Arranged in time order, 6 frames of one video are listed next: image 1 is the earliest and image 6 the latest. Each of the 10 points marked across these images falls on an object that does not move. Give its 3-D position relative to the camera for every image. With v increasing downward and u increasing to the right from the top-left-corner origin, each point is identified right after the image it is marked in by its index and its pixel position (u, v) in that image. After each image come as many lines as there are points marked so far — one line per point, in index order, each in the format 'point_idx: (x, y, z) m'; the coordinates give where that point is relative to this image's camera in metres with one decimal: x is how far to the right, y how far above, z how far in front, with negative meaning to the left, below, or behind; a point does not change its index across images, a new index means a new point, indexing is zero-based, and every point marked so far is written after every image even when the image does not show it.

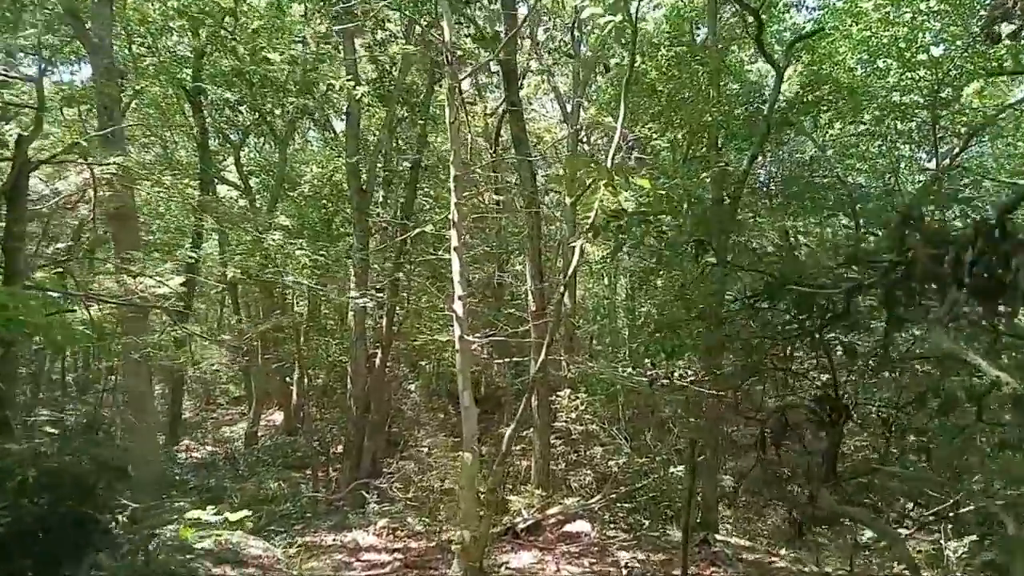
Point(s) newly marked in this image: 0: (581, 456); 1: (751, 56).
0: (+1.0, -2.5, +11.1) m
1: (+4.0, +3.9, +13.0) m
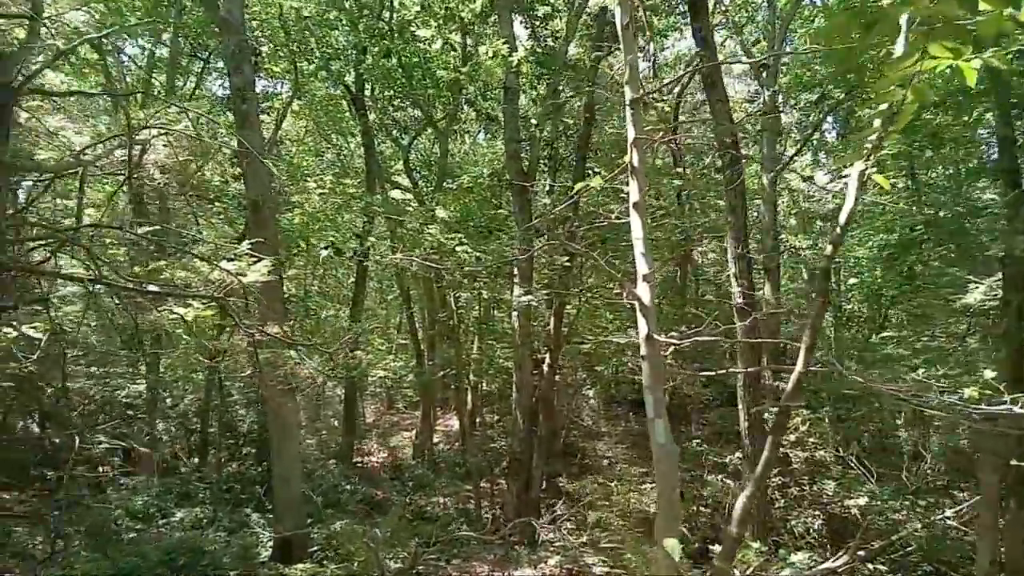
0: (+3.4, -2.3, +9.0) m
1: (+6.6, +4.1, +10.1) m
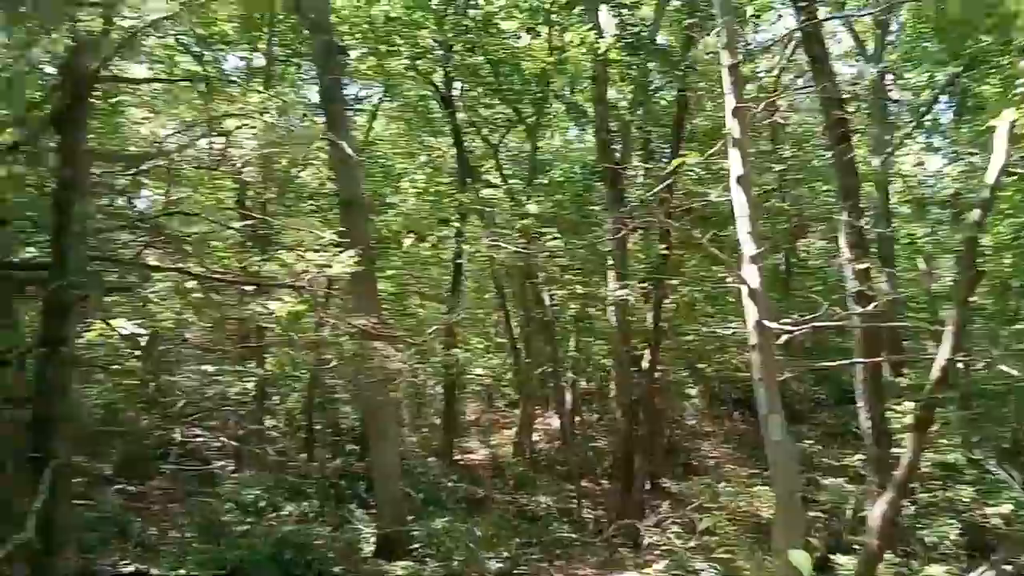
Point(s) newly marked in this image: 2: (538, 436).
0: (+4.5, -2.2, +8.3) m
1: (+7.7, +4.3, +9.0) m
2: (+0.6, -3.6, +18.7) m
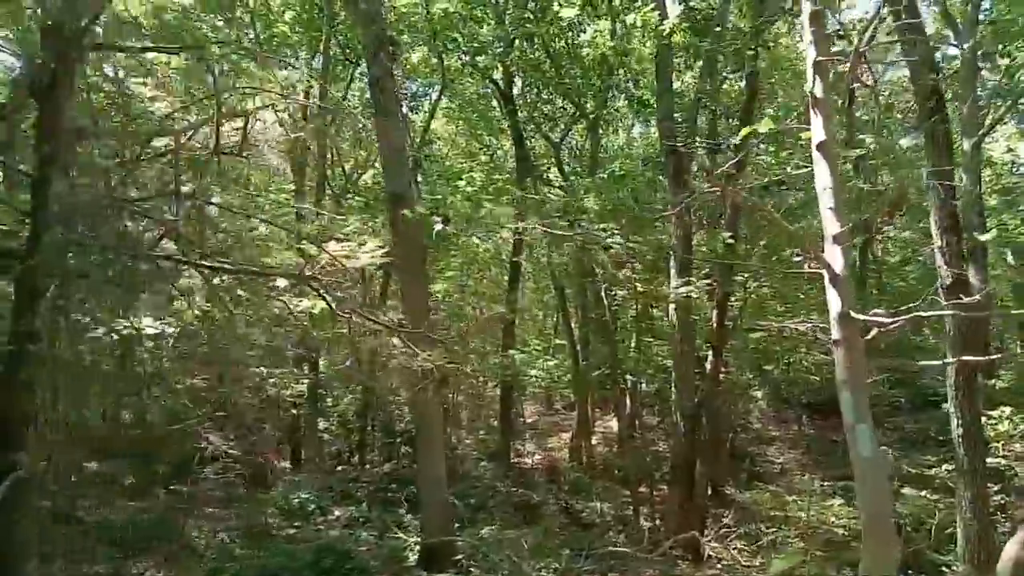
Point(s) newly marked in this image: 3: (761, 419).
0: (+5.0, -2.2, +7.6) m
1: (+8.2, +4.4, +8.0) m
2: (+2.0, -3.6, +18.2) m
3: (+5.6, -2.9, +17.2) m
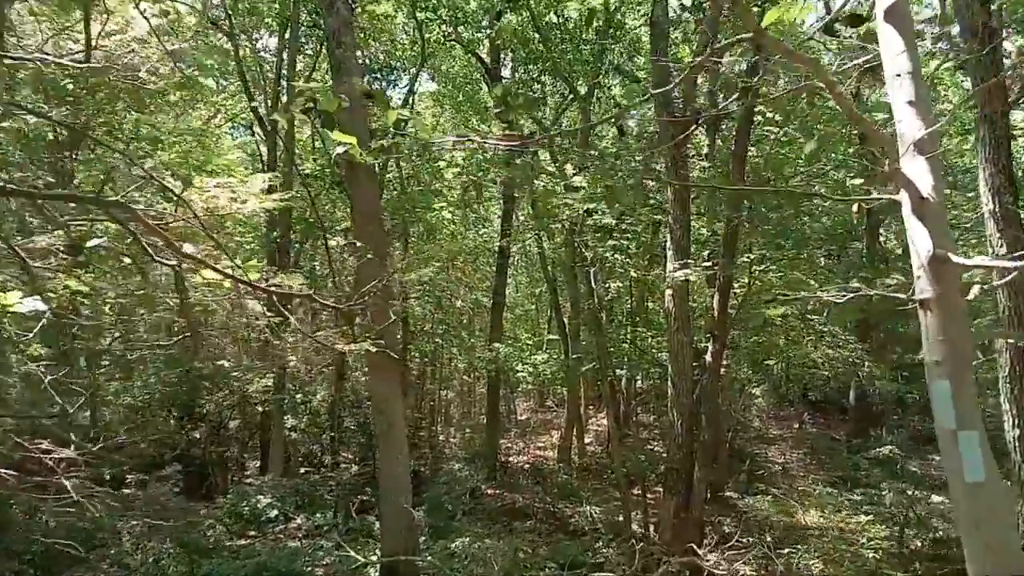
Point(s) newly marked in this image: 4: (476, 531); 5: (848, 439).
0: (+4.8, -2.0, +6.7) m
1: (+8.0, +4.5, +7.2) m
2: (+1.7, -3.4, +17.4) m
3: (+5.4, -2.7, +16.3) m
4: (-0.4, -2.8, +9.1) m
5: (+7.2, -3.2, +16.3) m
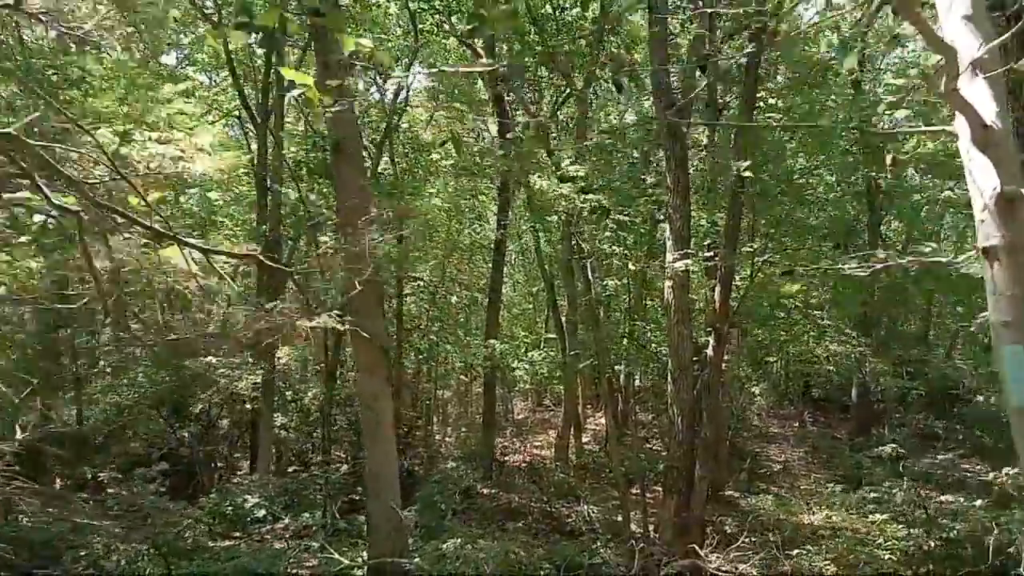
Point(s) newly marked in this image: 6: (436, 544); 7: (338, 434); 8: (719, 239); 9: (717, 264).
0: (+4.8, -1.9, +6.5) m
1: (+8.0, +4.6, +6.9) m
2: (+1.6, -3.3, +17.1) m
3: (+5.3, -2.7, +16.1) m
4: (-0.5, -2.8, +8.8) m
5: (+7.1, -3.1, +16.0) m
6: (-0.7, -2.7, +8.2) m
7: (-2.7, -2.3, +12.3) m
8: (+2.9, +0.7, +10.6) m
9: (+2.5, +0.3, +9.4) m
